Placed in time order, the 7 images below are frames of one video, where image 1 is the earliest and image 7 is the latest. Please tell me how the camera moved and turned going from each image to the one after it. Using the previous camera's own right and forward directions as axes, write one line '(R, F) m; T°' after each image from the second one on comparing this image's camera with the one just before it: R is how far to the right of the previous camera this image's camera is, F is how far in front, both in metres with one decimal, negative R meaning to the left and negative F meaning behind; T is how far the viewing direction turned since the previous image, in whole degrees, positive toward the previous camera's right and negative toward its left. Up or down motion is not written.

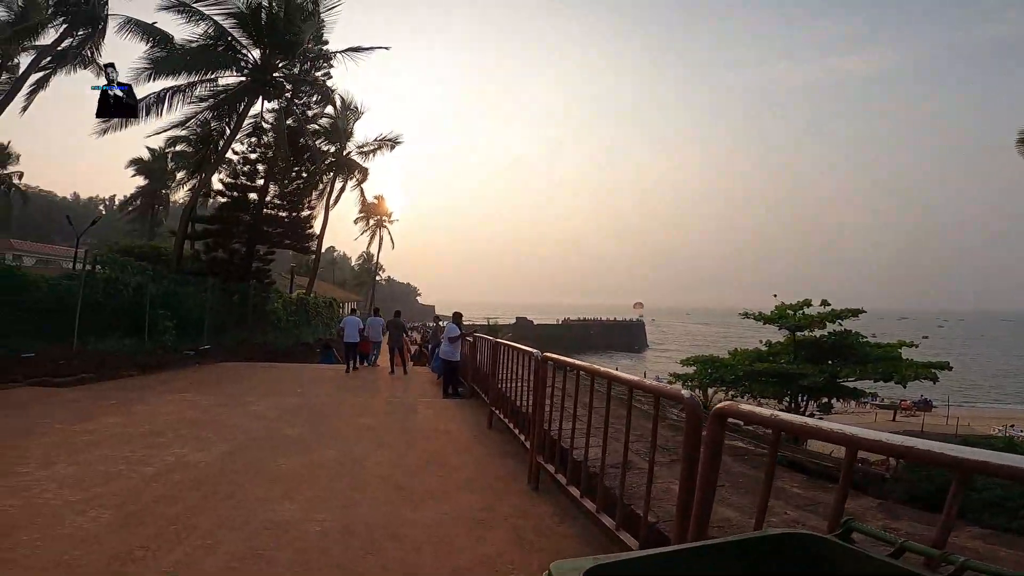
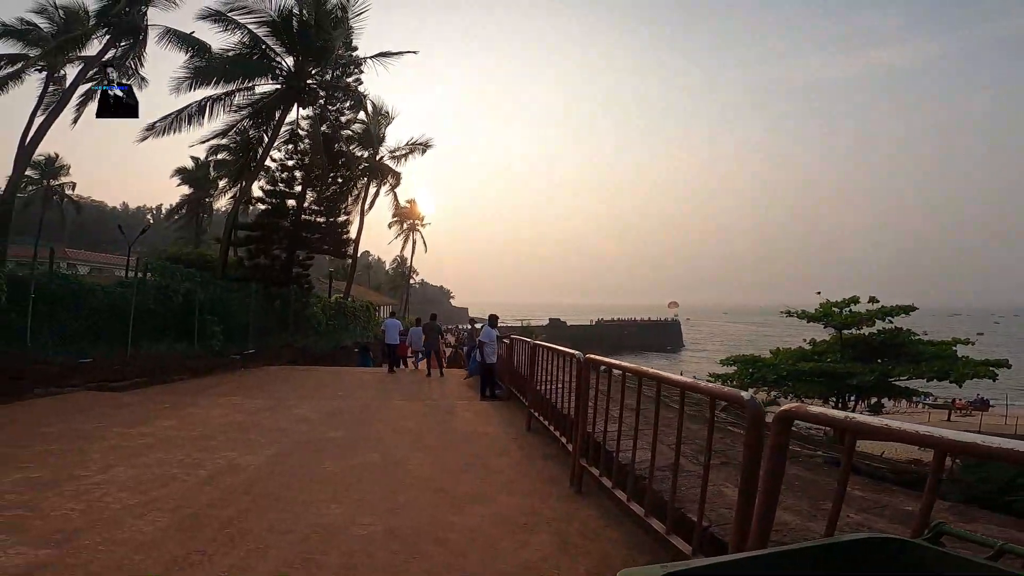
(-0.1, 0.0) m; -3°
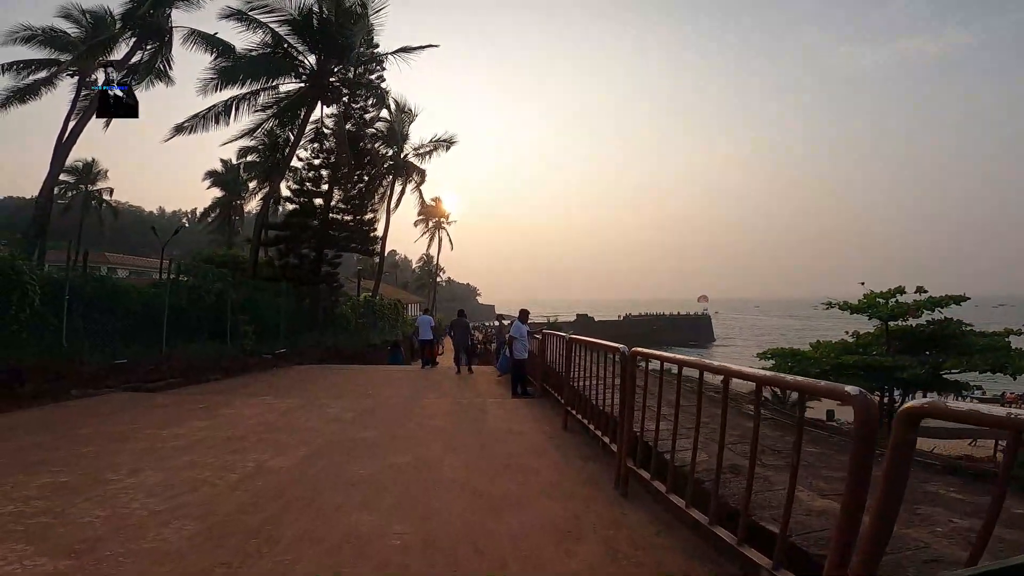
(-0.1, +0.3) m; -3°
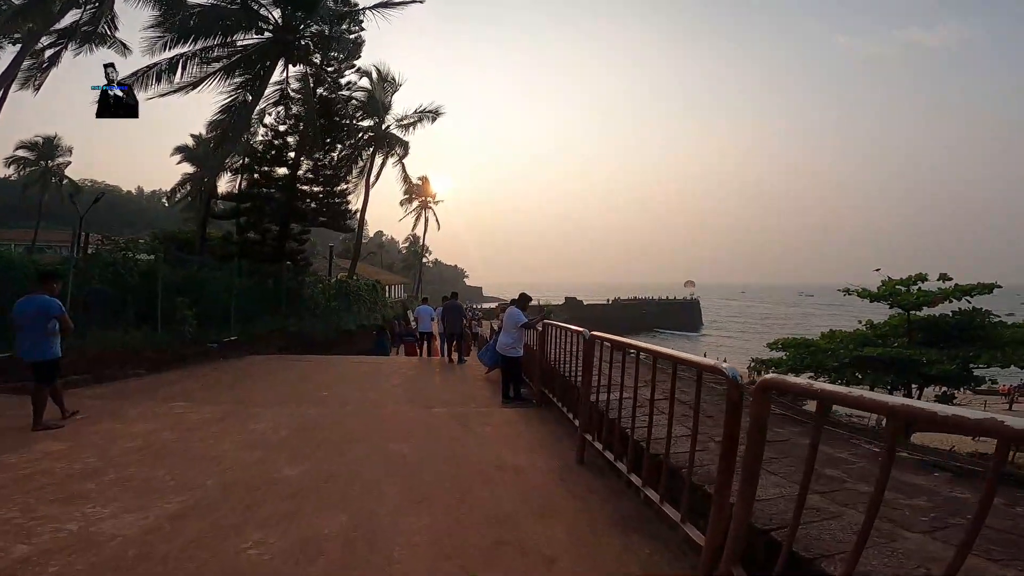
(-0.1, +2.1) m; +1°
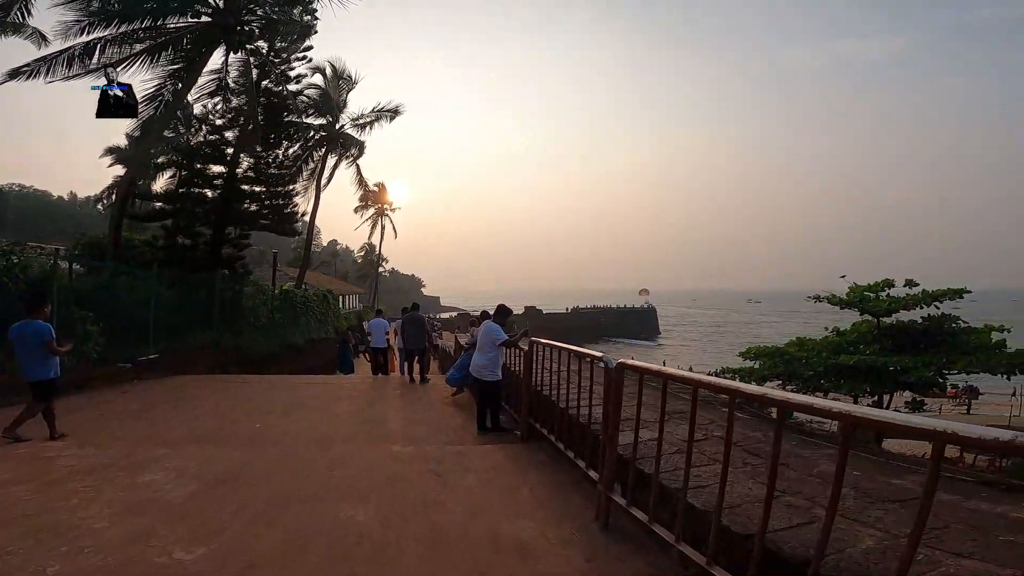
(-0.2, +1.3) m; +4°
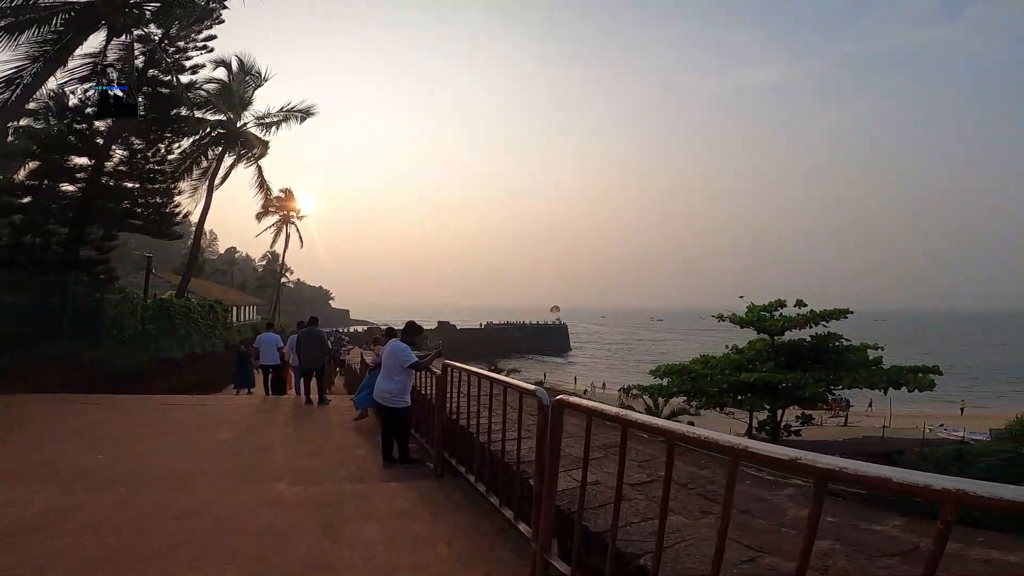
(0.0, +0.5) m; +8°
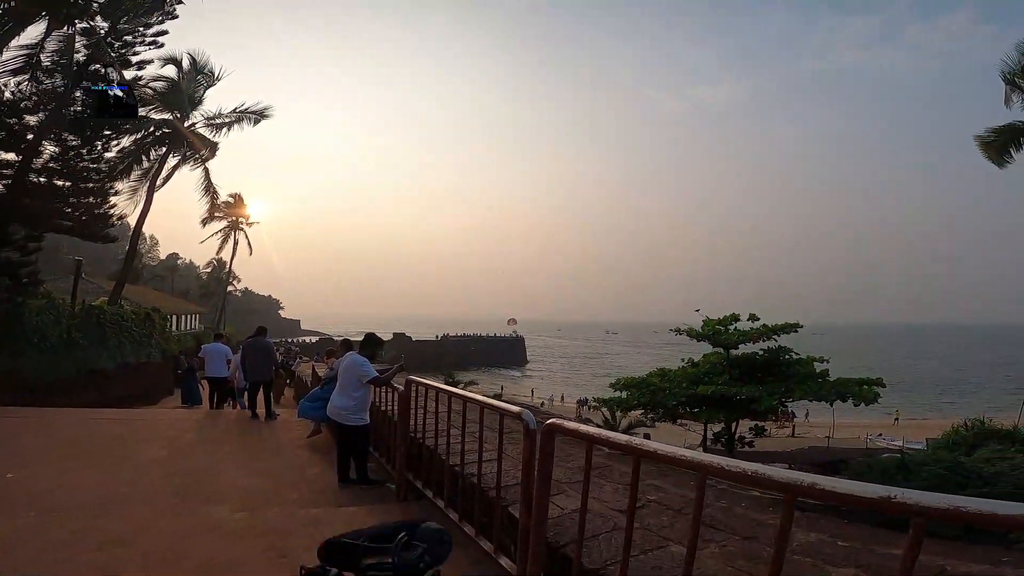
(-0.1, +0.3) m; +4°
